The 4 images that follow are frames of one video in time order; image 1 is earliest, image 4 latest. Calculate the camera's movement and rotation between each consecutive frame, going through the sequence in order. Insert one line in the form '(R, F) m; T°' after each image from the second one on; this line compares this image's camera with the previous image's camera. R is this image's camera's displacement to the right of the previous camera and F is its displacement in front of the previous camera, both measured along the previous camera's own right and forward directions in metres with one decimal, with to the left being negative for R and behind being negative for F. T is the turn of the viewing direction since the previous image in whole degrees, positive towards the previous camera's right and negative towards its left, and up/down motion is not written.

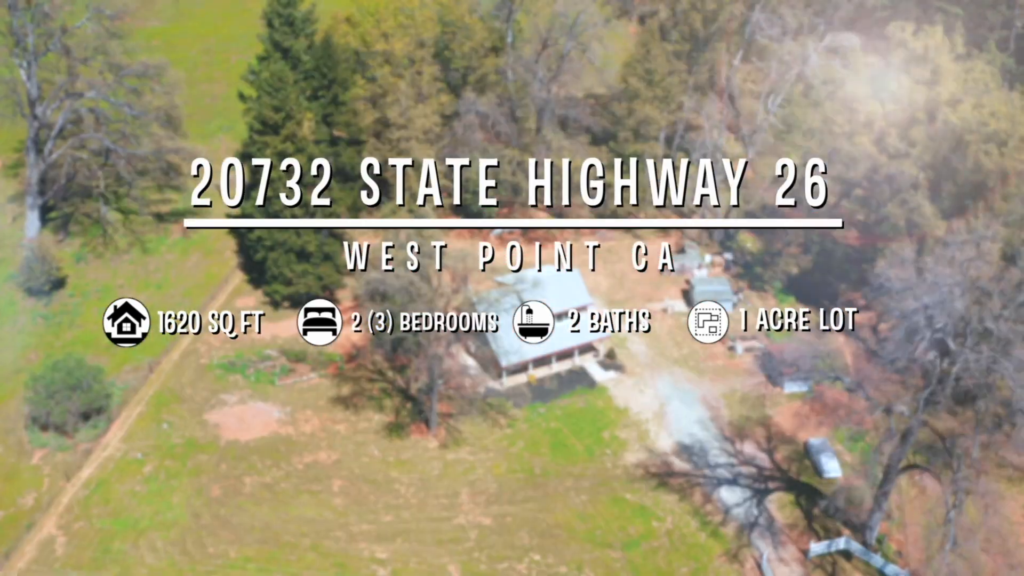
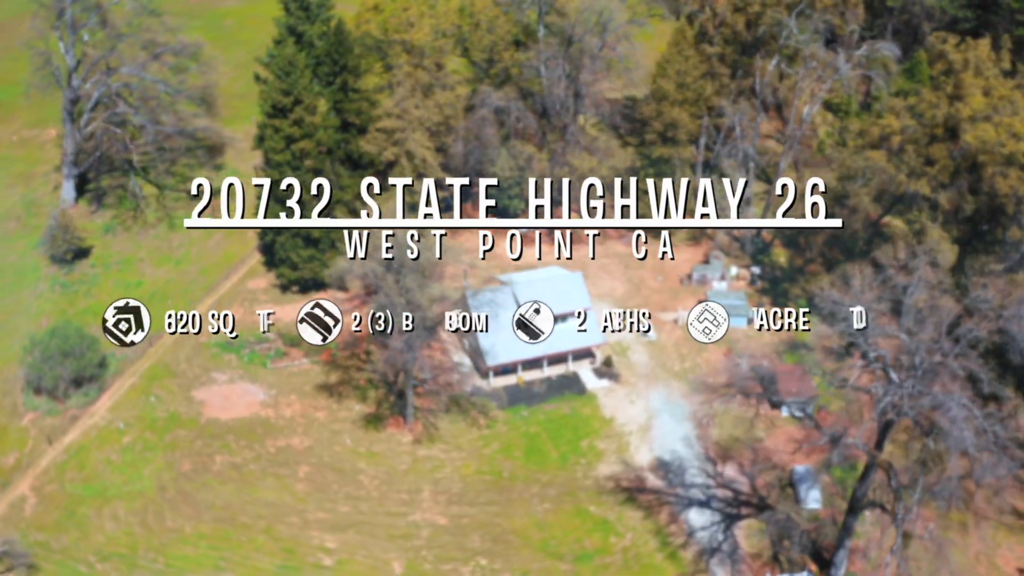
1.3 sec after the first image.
(+4.4, +1.1) m; -6°
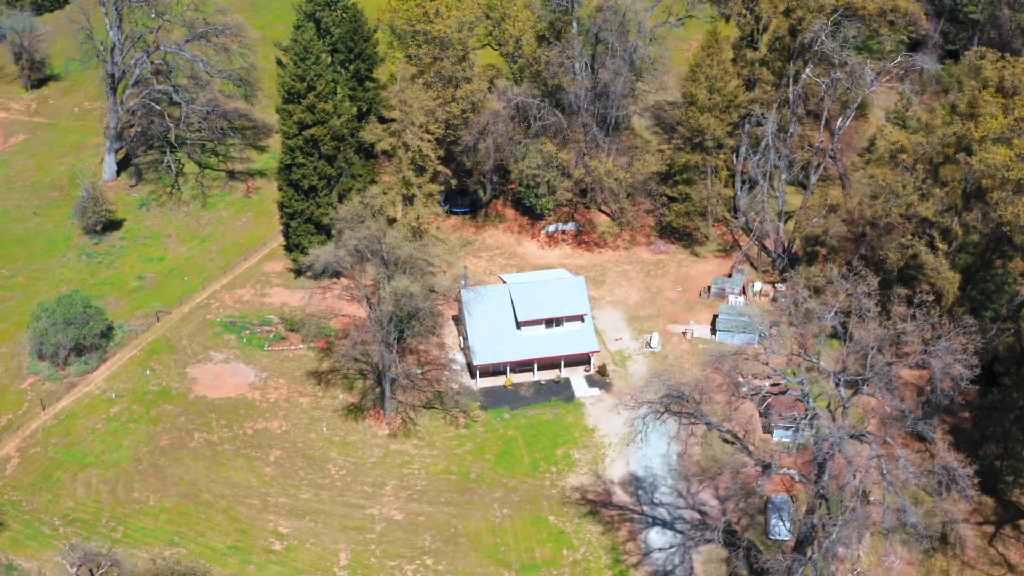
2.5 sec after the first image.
(+4.4, +0.9) m; -6°
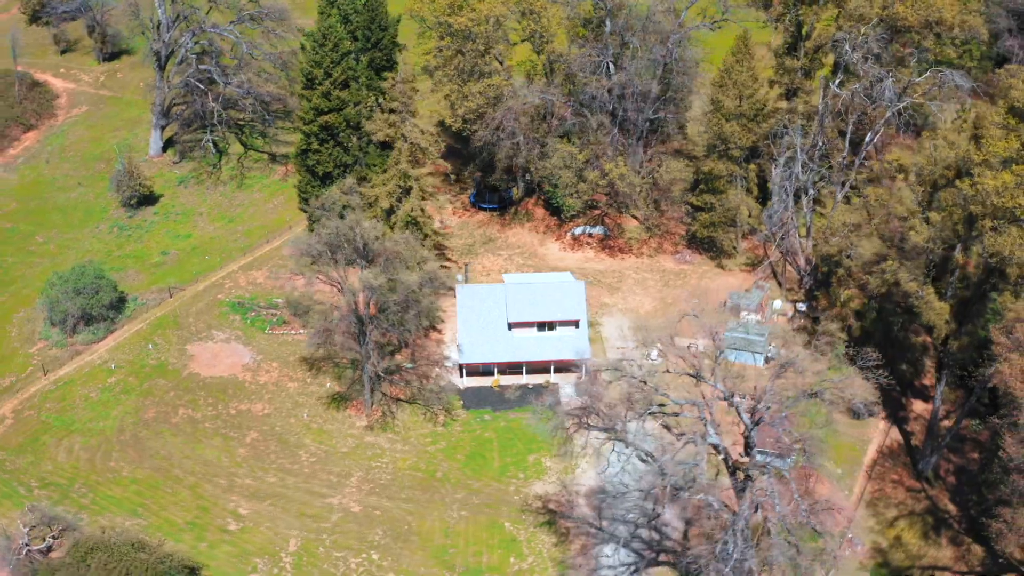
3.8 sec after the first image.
(+4.4, +0.7) m; -6°
